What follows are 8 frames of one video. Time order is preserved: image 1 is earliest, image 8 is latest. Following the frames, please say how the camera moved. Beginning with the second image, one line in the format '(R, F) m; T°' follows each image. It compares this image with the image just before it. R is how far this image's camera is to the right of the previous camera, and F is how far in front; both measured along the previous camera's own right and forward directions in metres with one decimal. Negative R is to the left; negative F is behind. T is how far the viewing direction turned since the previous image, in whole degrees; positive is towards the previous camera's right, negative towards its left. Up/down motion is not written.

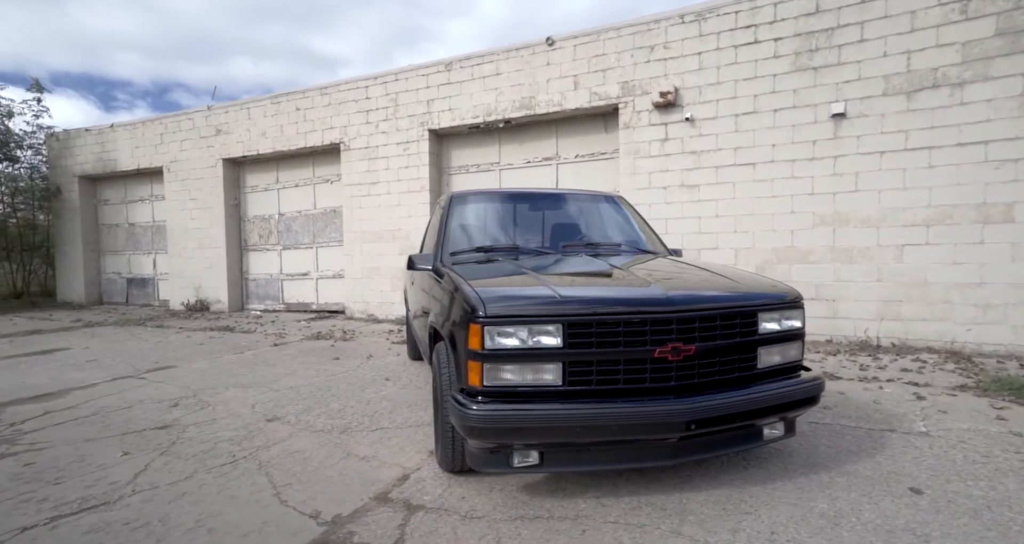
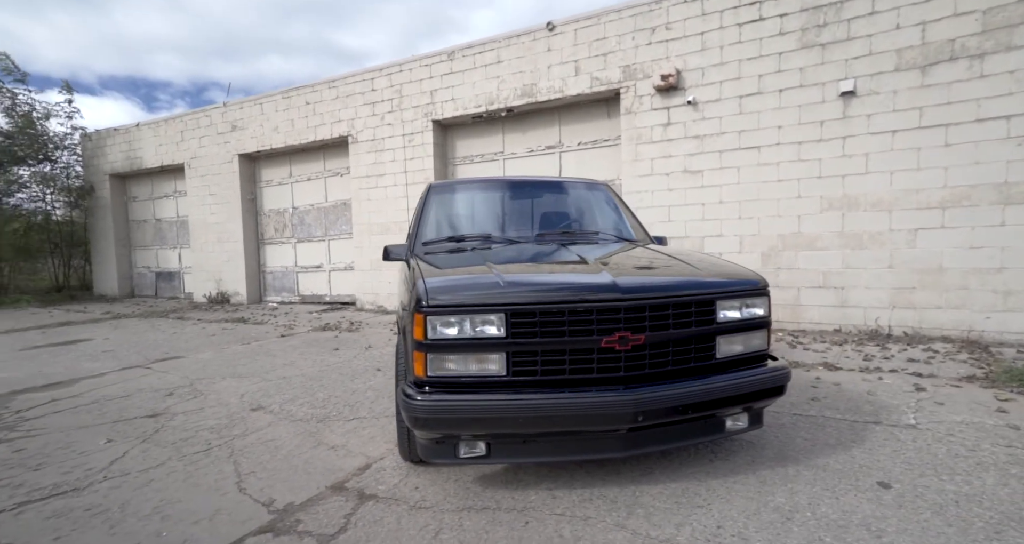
(+0.3, 0.0) m; -3°
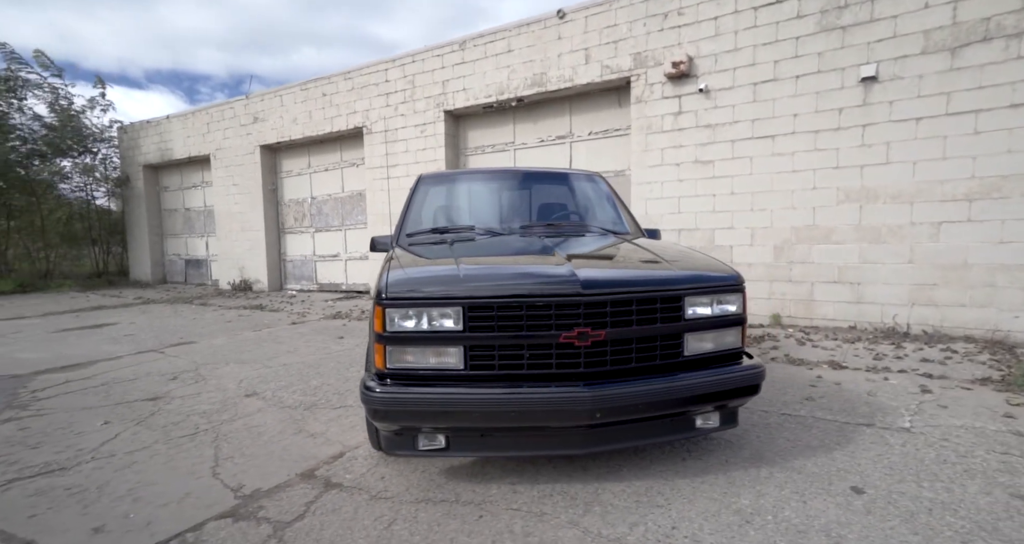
(+0.3, 0.0) m; -3°
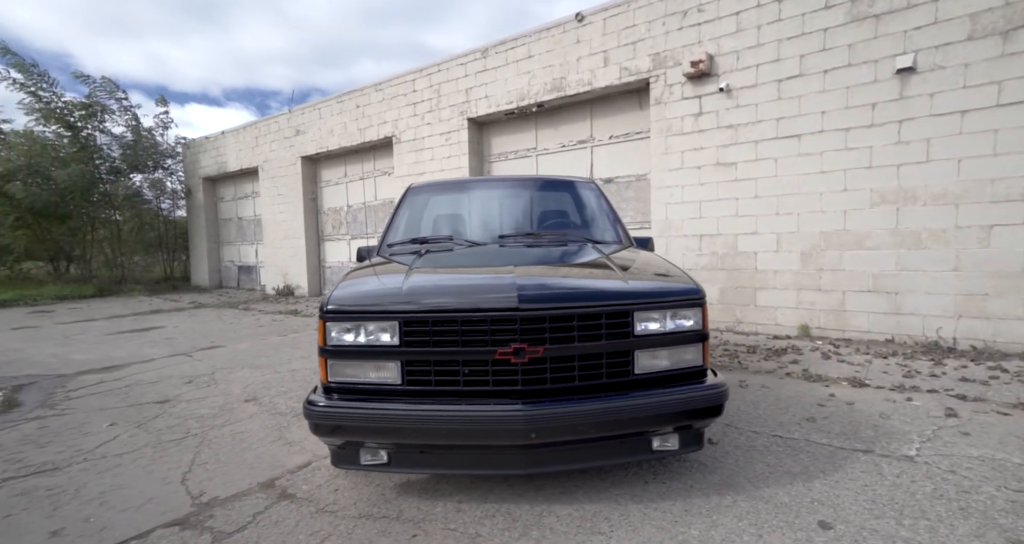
(+0.4, +0.1) m; -5°
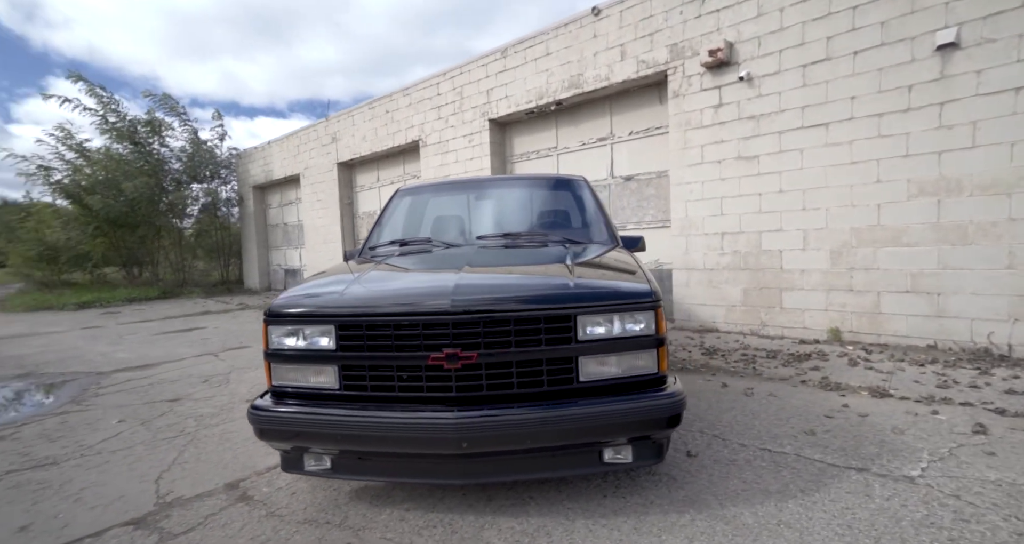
(+0.4, +0.1) m; -5°
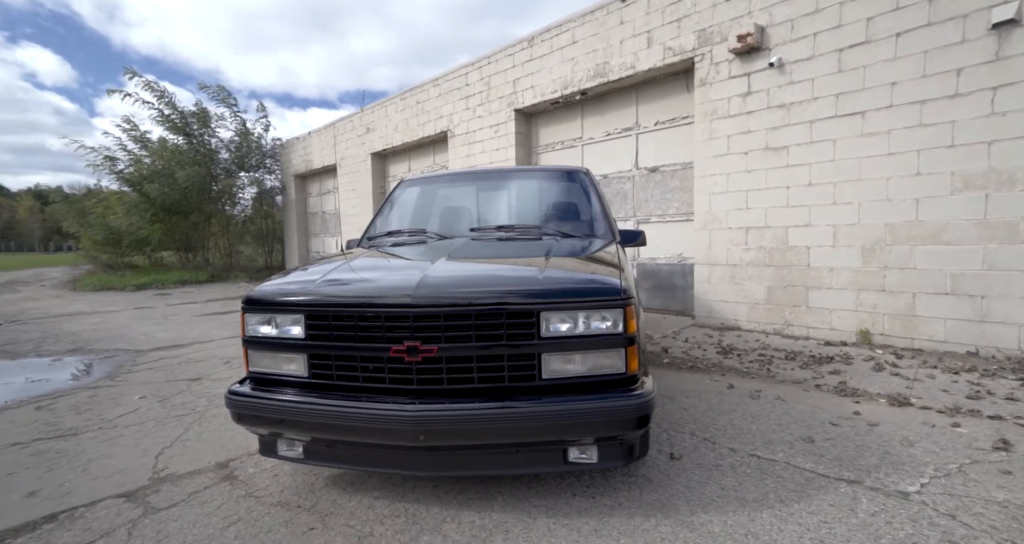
(+0.3, 0.0) m; -4°
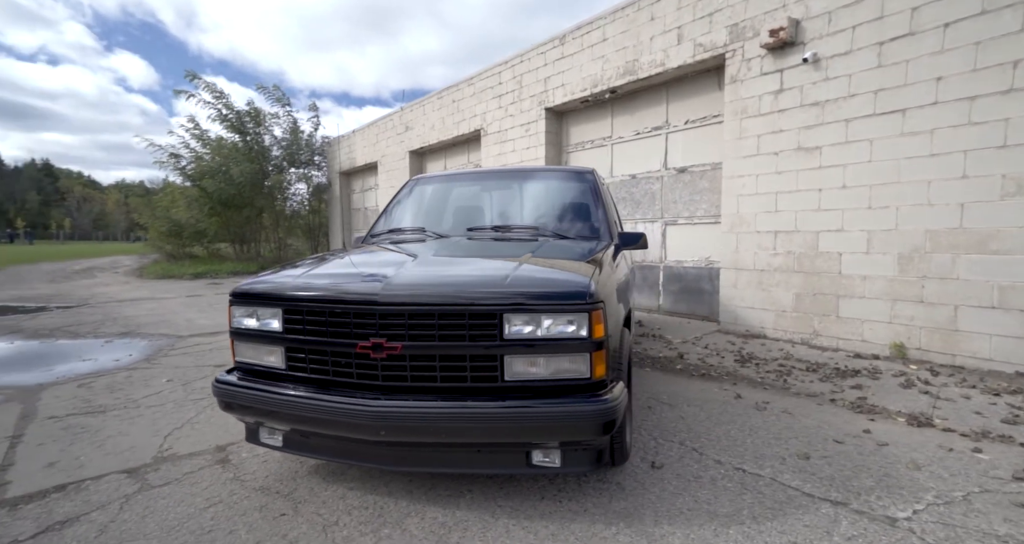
(+0.3, 0.0) m; -5°
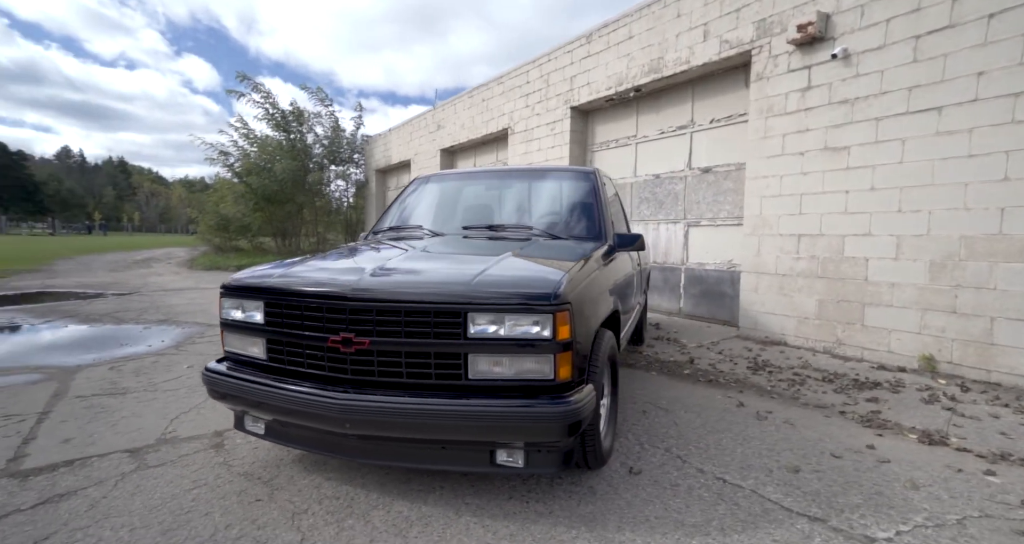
(+0.3, 0.0) m; -4°
